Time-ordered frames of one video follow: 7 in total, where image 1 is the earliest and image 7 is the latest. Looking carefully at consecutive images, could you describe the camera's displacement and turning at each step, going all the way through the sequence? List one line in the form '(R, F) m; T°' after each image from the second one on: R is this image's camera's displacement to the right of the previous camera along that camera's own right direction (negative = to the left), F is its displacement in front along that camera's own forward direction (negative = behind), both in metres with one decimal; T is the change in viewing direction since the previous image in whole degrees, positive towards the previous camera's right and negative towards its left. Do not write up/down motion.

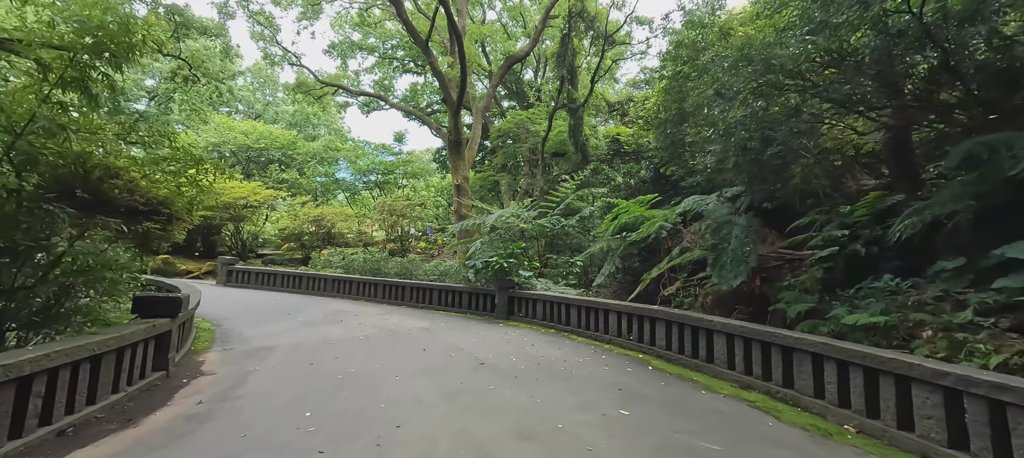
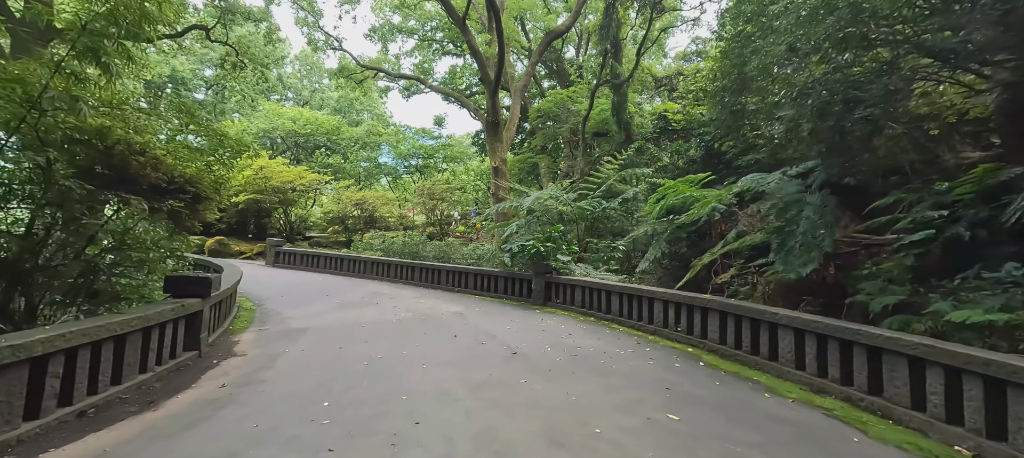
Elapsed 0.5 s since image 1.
(0.0, +0.4) m; -6°
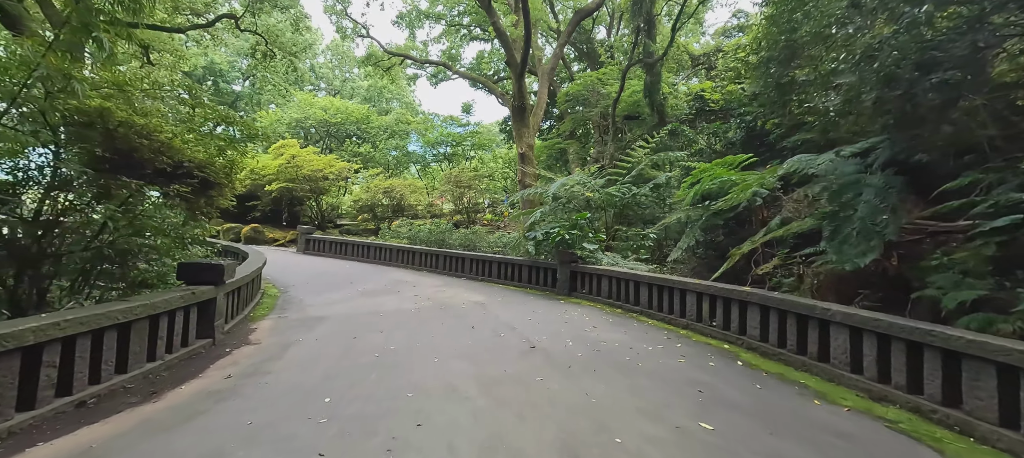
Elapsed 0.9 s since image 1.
(+0.1, +0.3) m; -4°
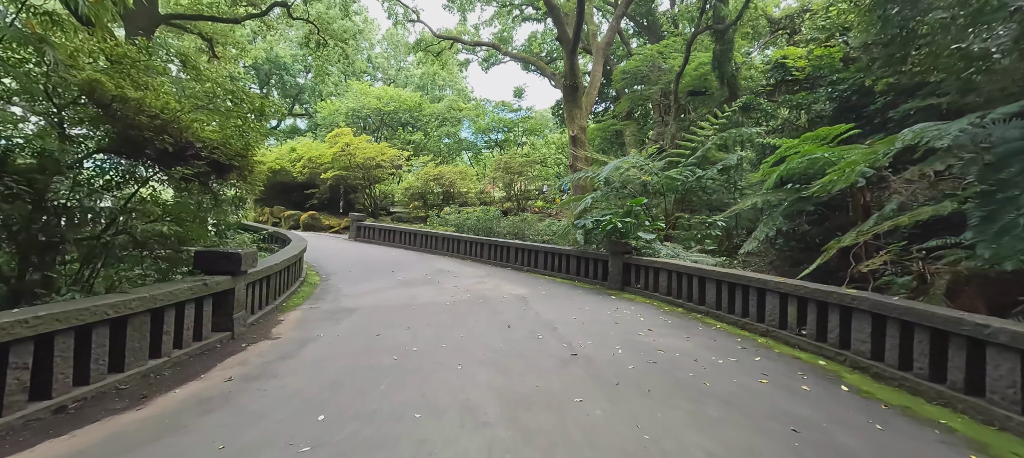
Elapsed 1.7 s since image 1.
(+0.1, +0.6) m; -8°
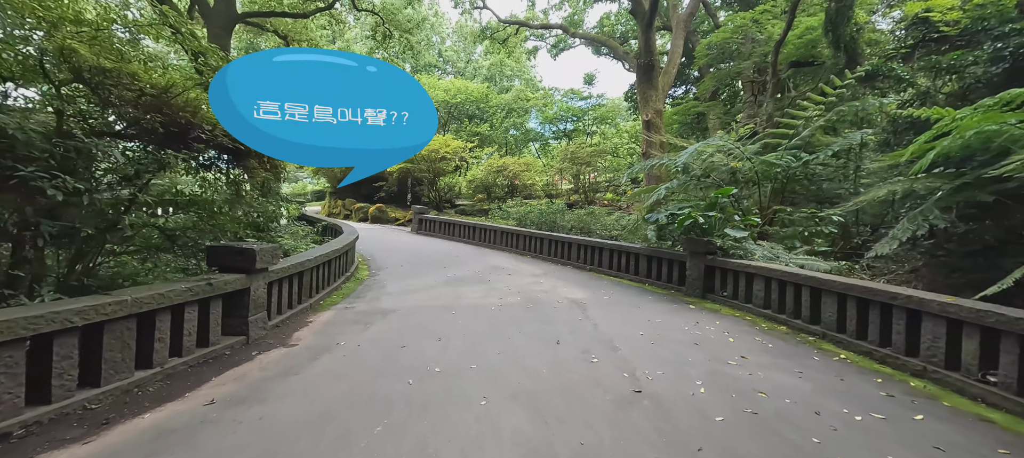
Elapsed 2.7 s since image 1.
(+0.1, +0.8) m; -10°
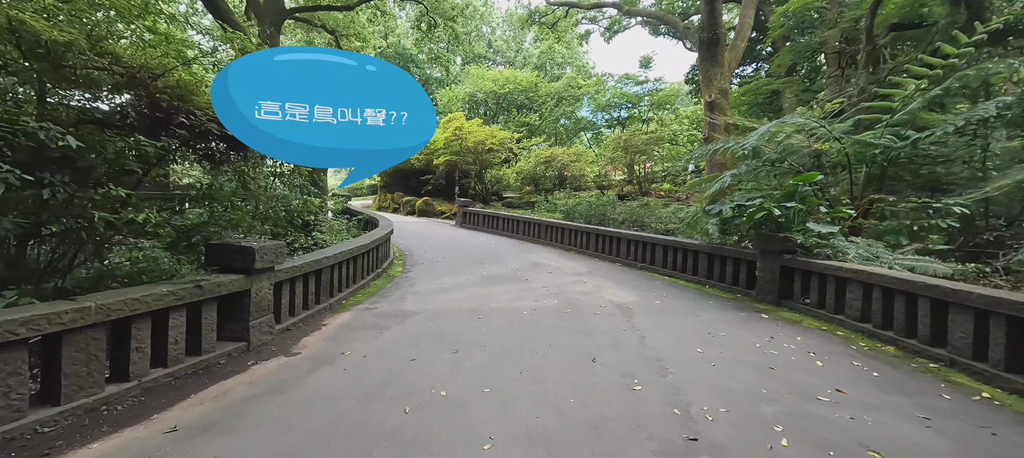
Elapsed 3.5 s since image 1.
(+0.2, +0.6) m; -7°
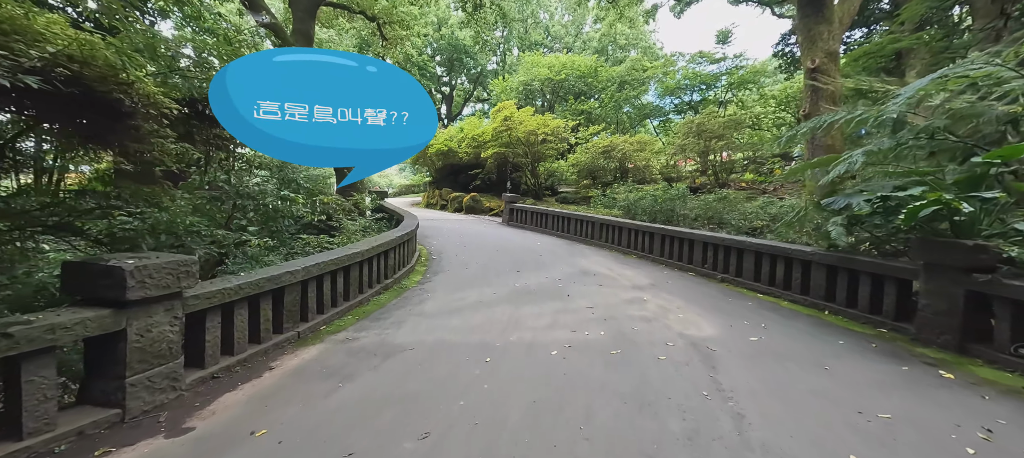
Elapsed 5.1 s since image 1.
(+0.3, +1.3) m; -9°
